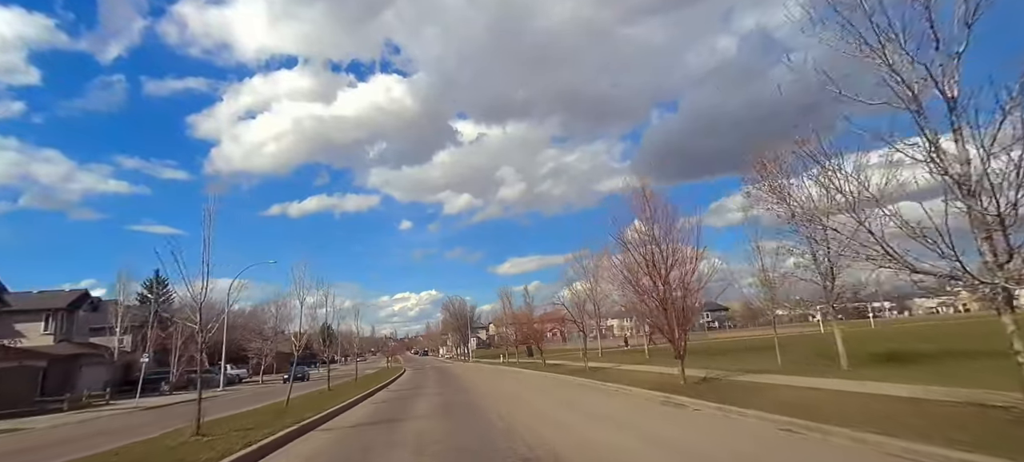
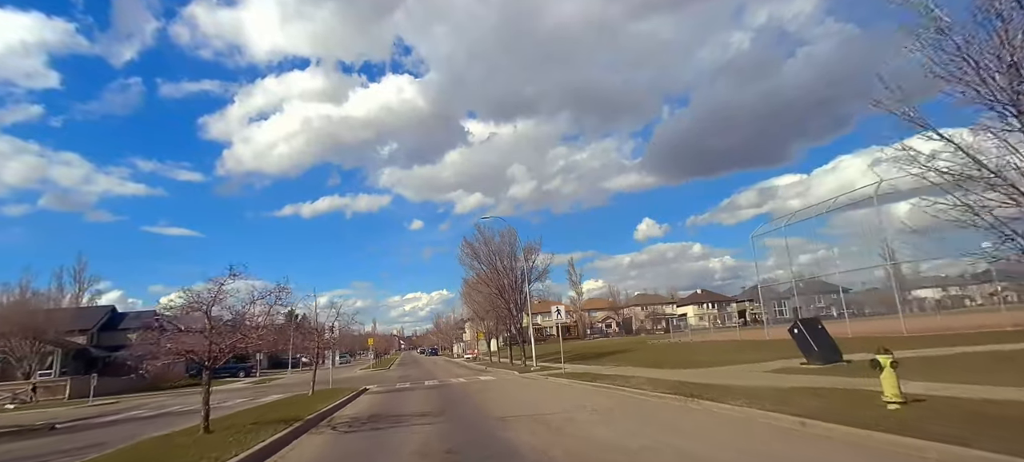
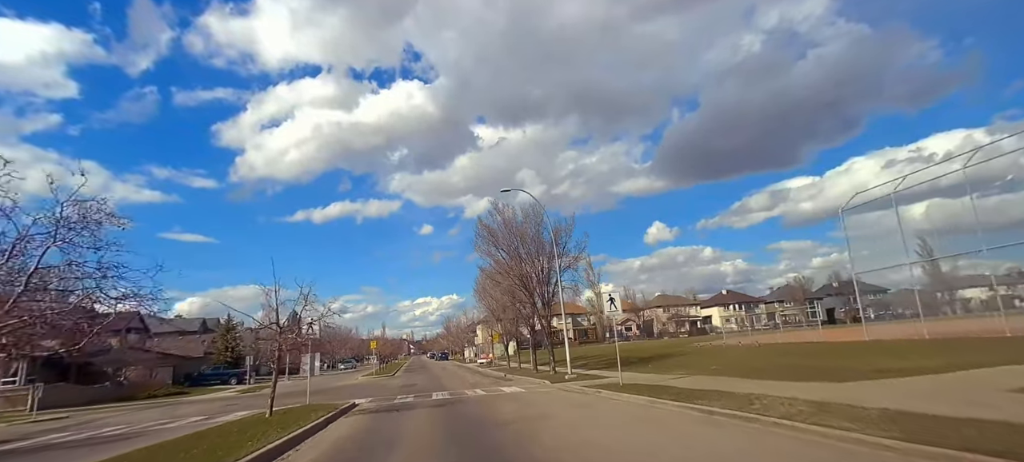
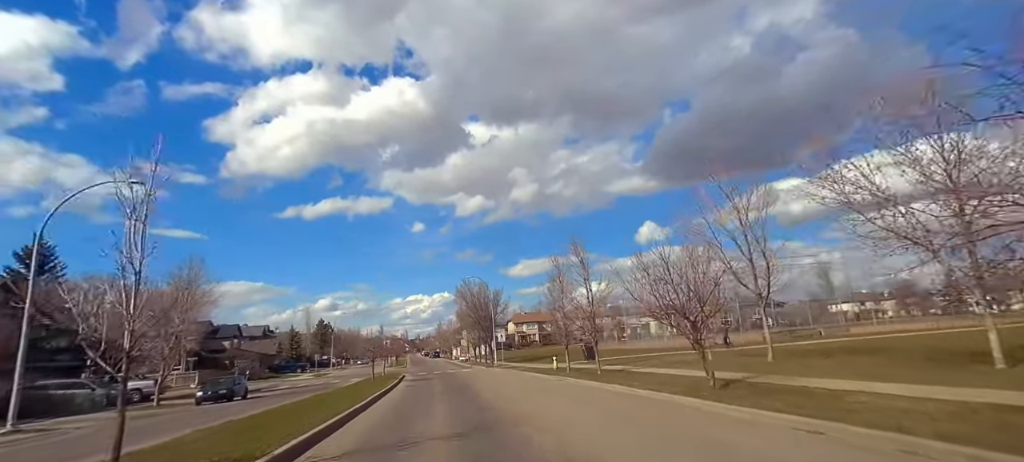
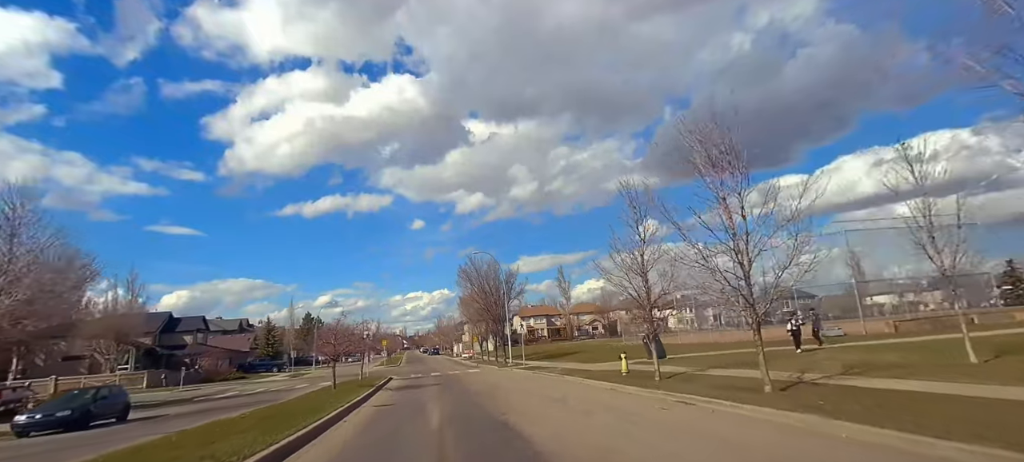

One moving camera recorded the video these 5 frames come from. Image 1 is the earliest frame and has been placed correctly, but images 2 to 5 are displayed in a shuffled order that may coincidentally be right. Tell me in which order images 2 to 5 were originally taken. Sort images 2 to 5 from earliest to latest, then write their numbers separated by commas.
4, 5, 2, 3
